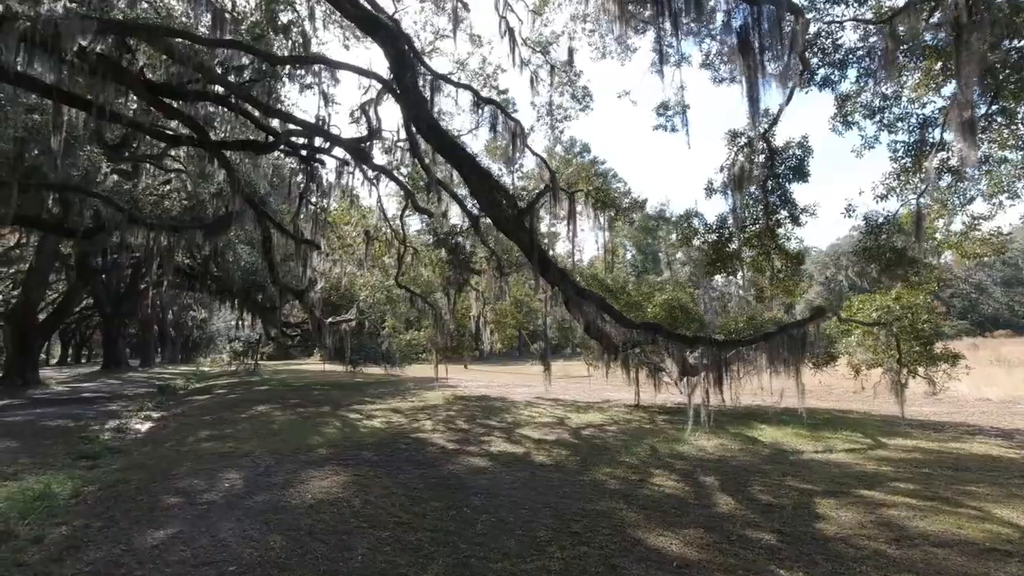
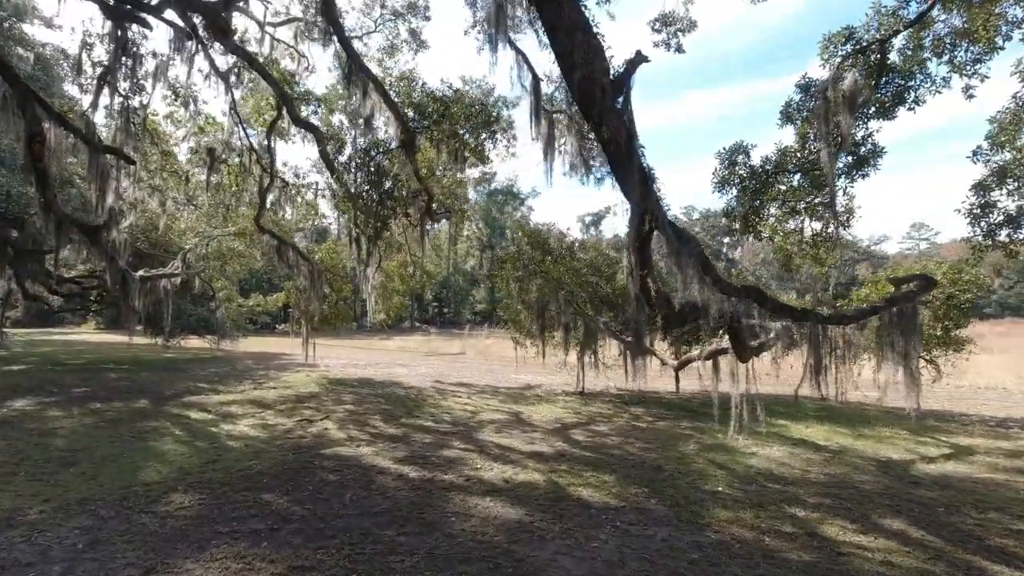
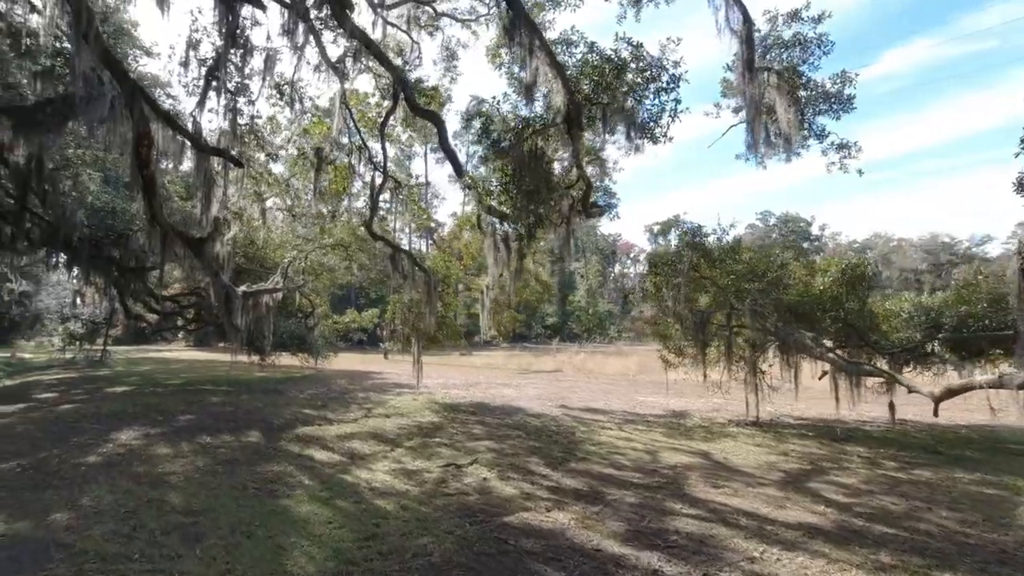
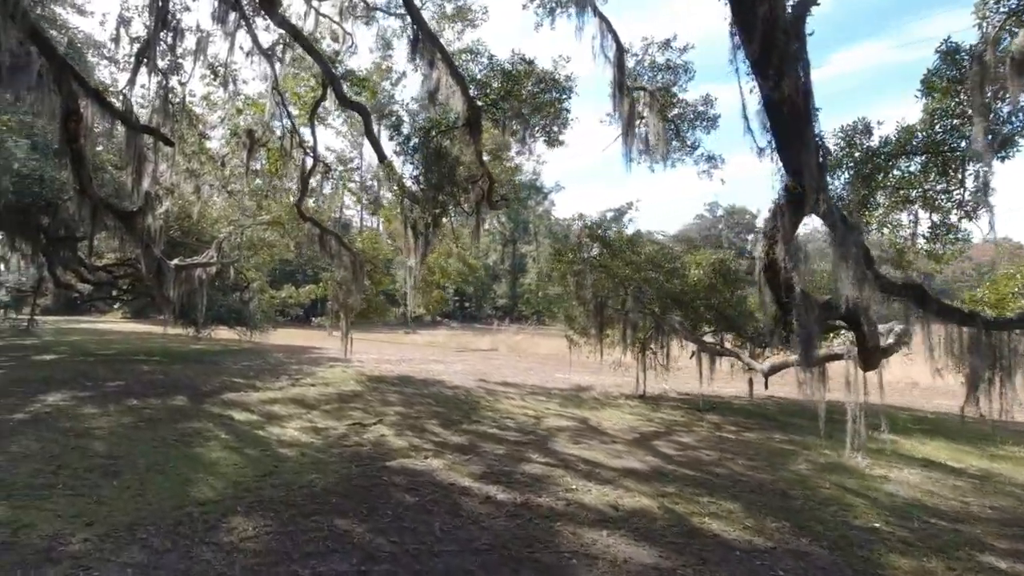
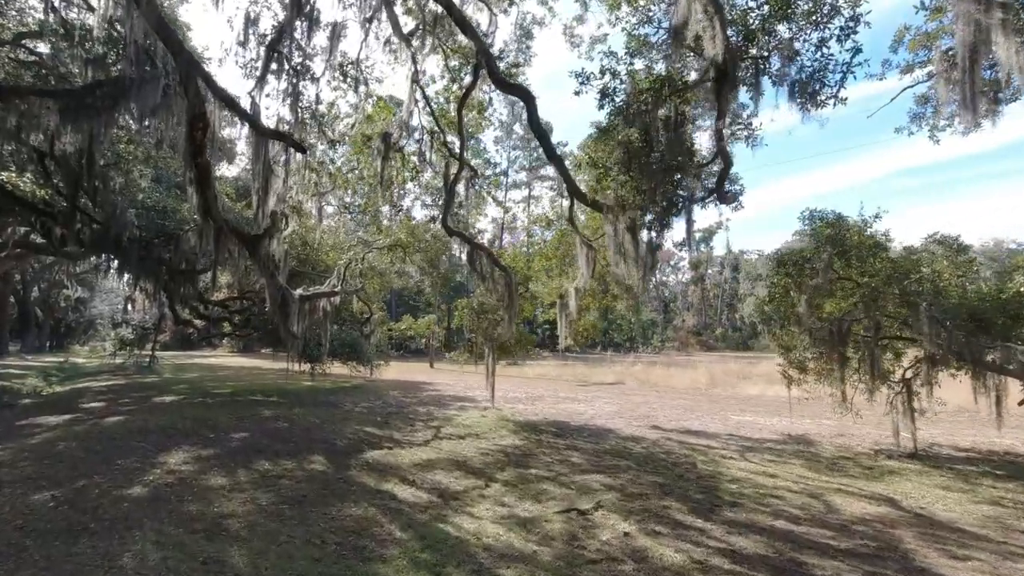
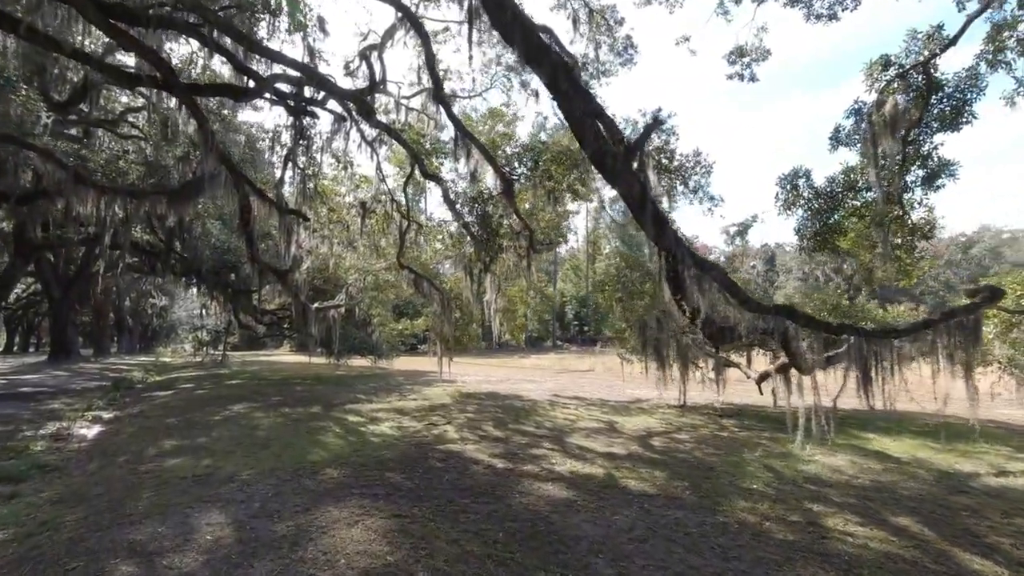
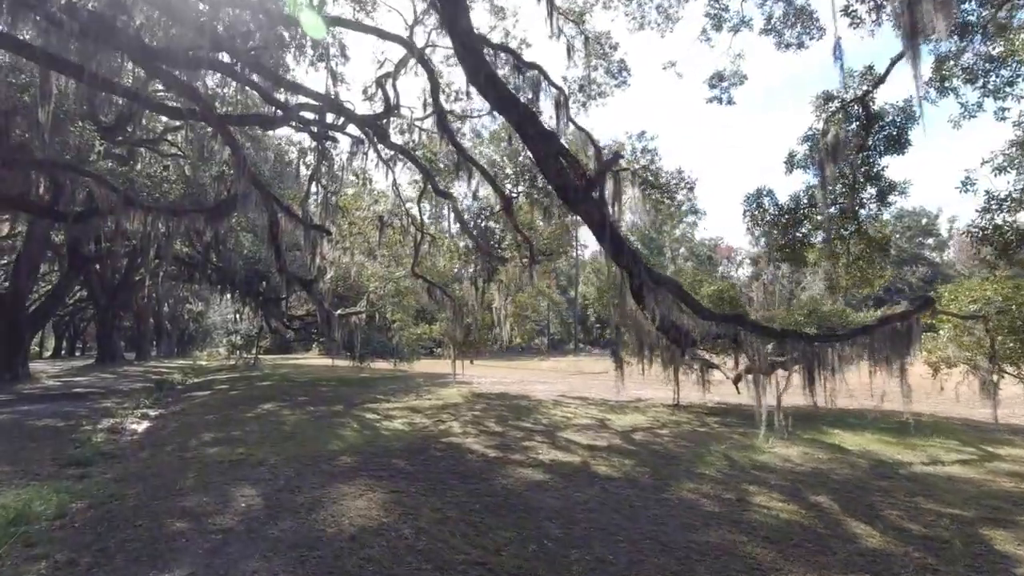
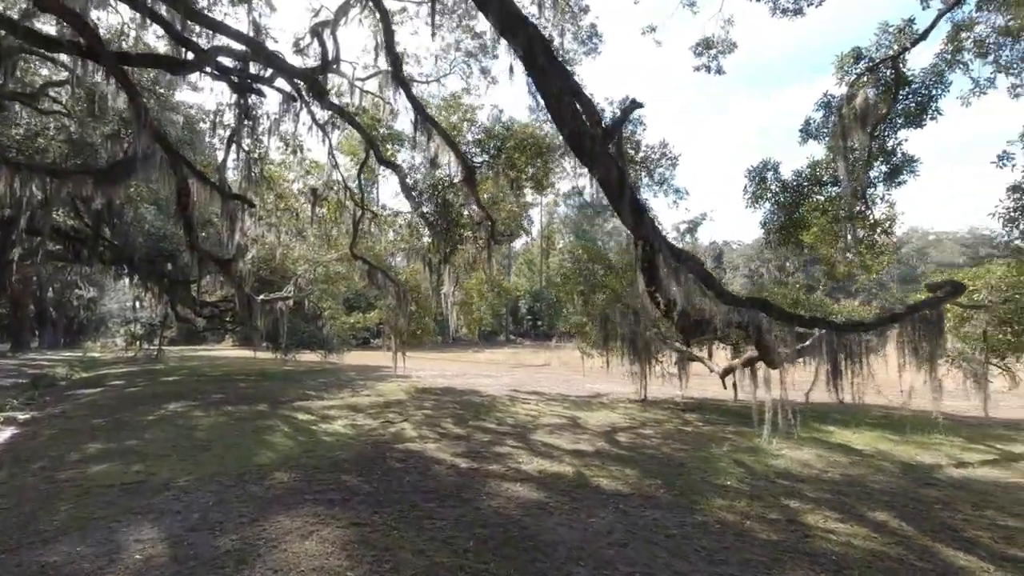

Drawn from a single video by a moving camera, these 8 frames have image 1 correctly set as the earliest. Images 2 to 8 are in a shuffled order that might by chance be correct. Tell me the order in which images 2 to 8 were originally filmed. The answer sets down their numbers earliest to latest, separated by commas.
7, 6, 8, 2, 4, 3, 5
